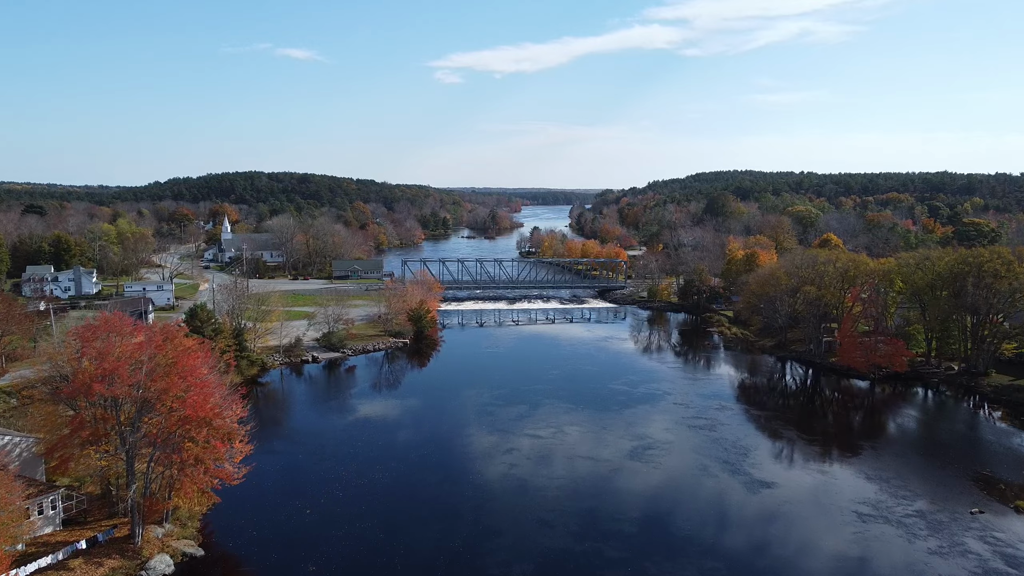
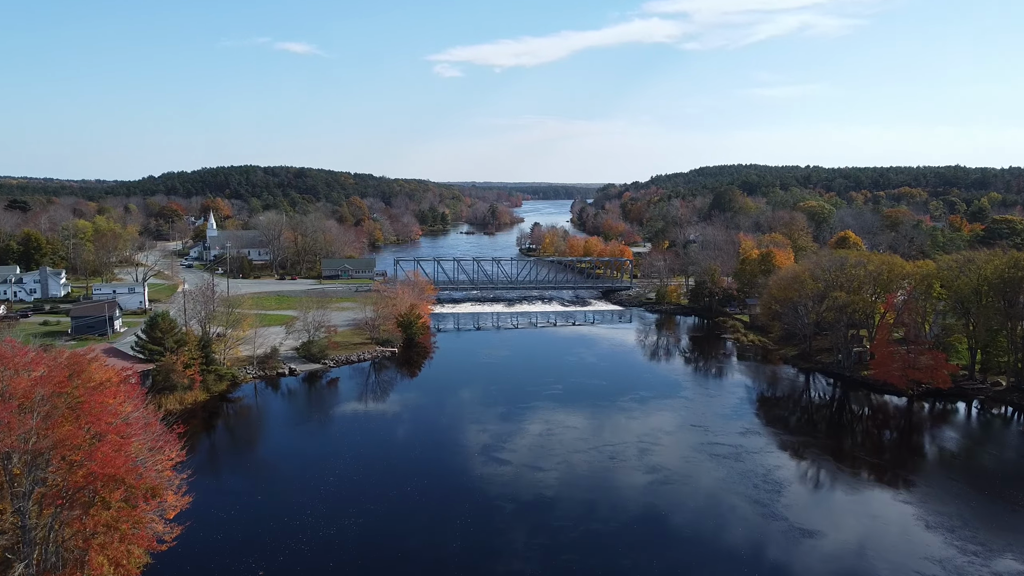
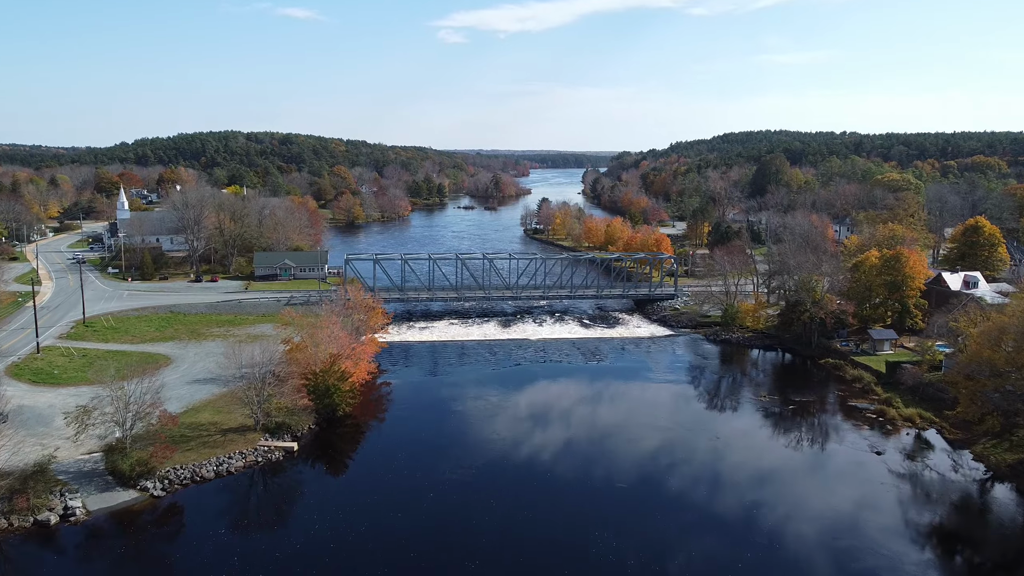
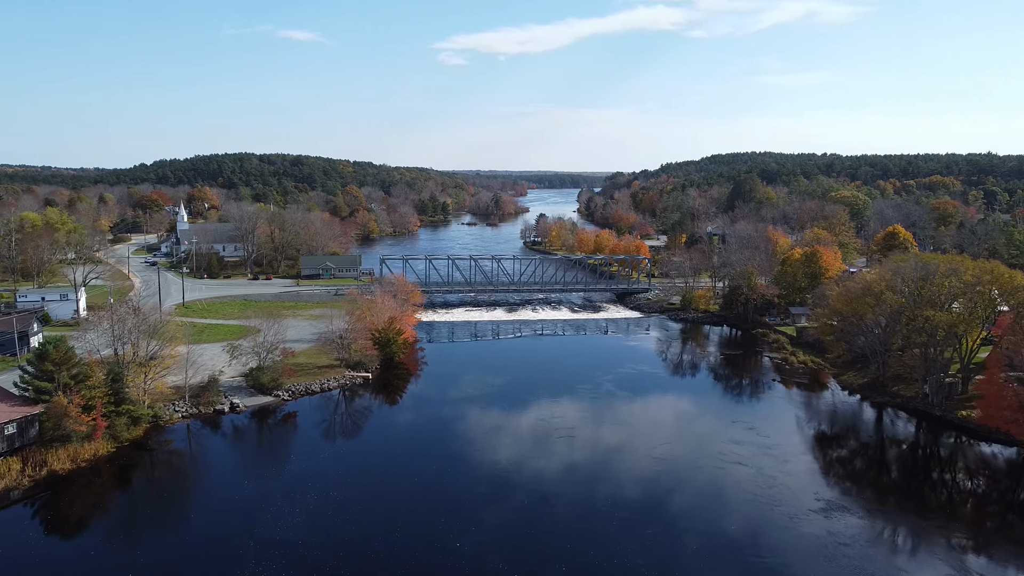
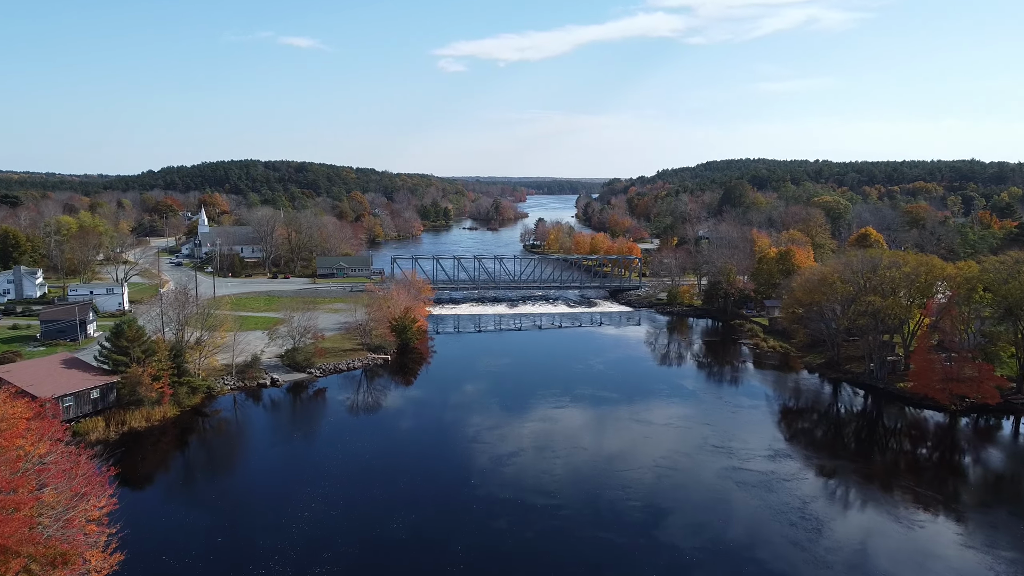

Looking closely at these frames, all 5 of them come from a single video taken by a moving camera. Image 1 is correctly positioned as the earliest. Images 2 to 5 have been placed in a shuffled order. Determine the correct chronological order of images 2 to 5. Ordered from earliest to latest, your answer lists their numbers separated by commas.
2, 5, 4, 3
